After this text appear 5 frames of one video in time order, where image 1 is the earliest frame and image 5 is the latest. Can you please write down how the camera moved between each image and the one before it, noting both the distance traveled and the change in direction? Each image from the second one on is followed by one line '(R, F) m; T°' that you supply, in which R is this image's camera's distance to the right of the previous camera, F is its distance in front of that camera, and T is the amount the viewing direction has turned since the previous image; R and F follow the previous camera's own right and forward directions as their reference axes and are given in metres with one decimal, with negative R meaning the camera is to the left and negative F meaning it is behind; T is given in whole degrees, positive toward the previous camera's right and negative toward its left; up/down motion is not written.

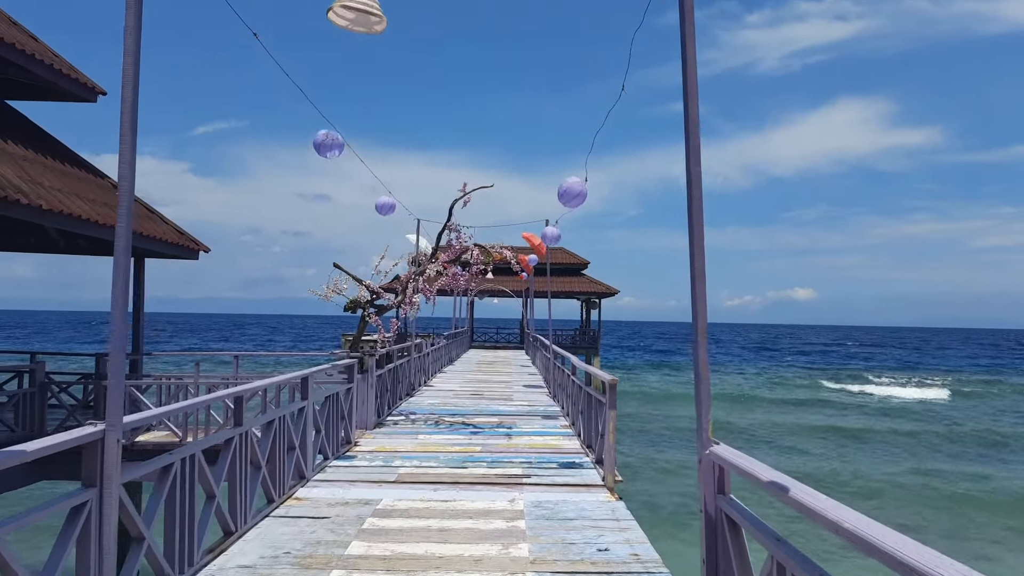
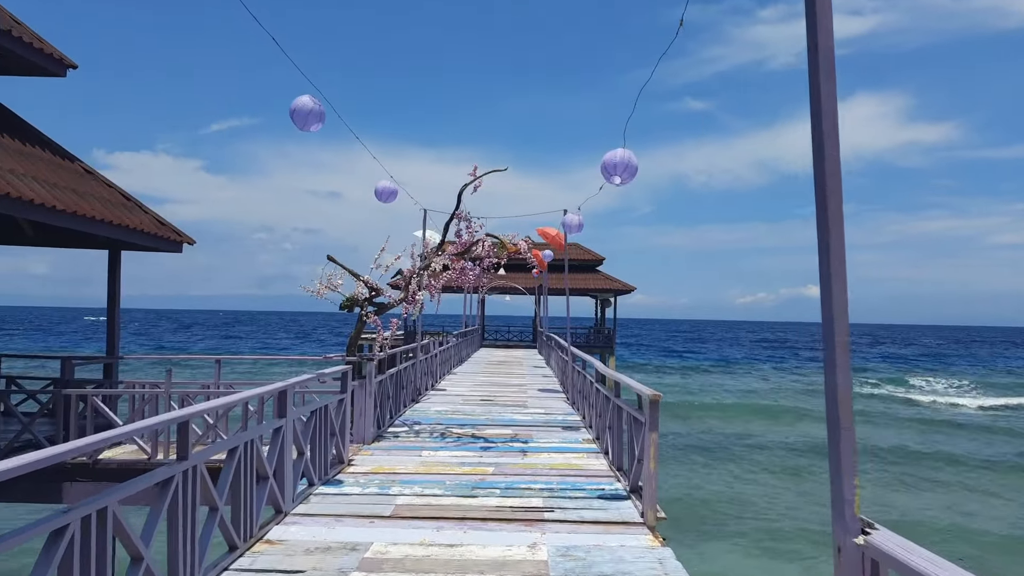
(-0.1, +1.1) m; -1°
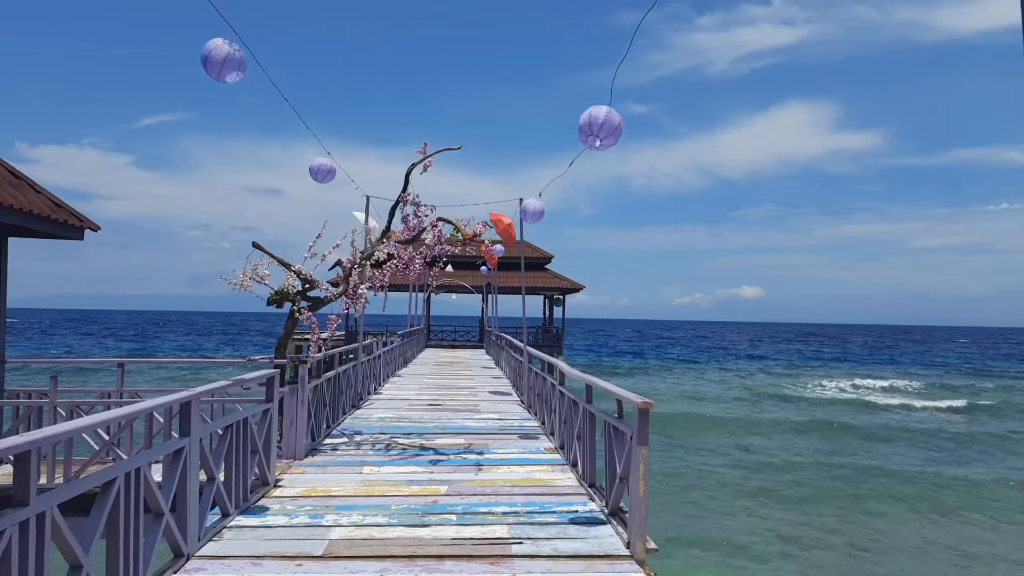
(-0.1, +0.9) m; +5°
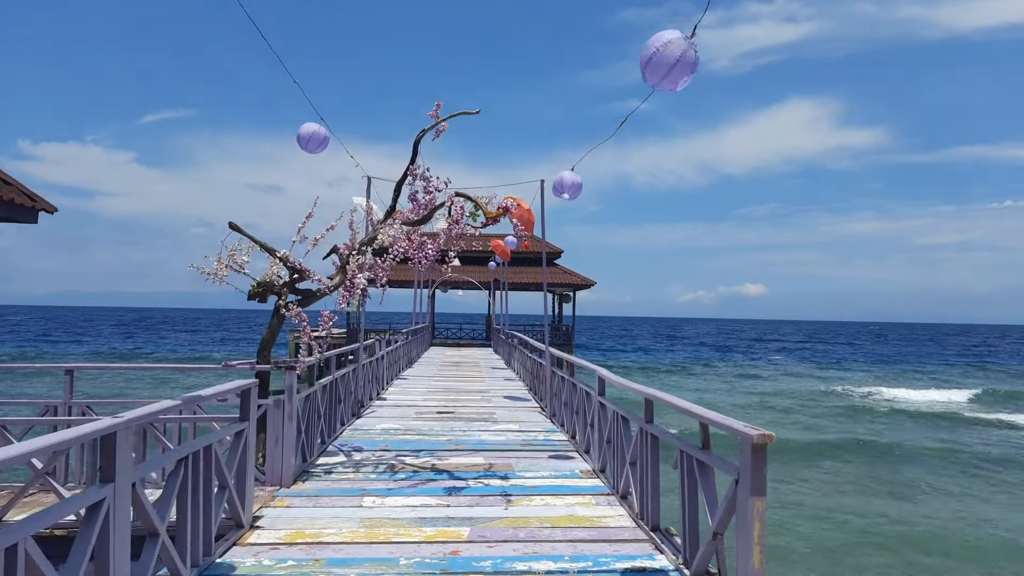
(-0.3, +1.3) m; 0°
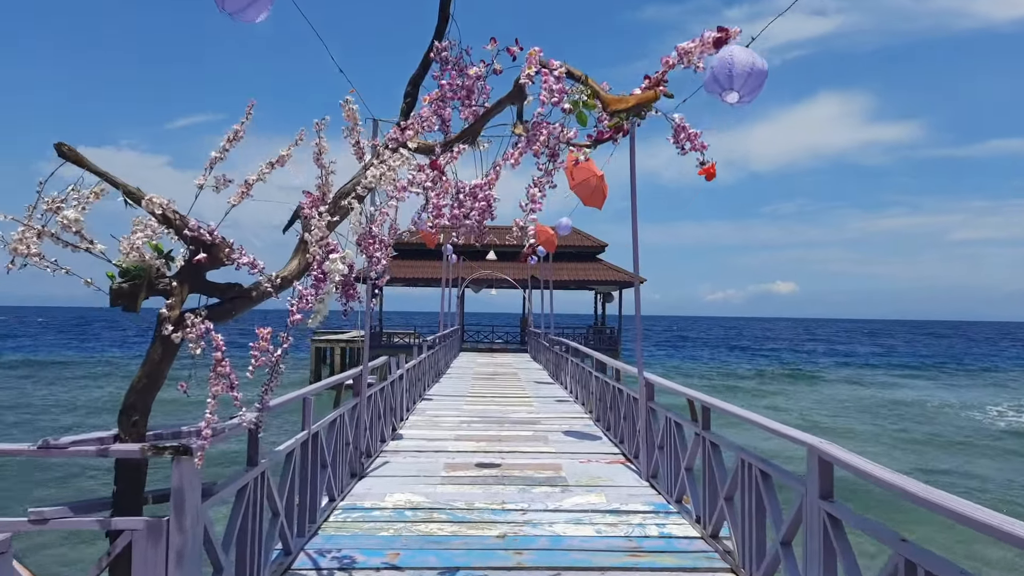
(-0.5, +3.2) m; -2°
